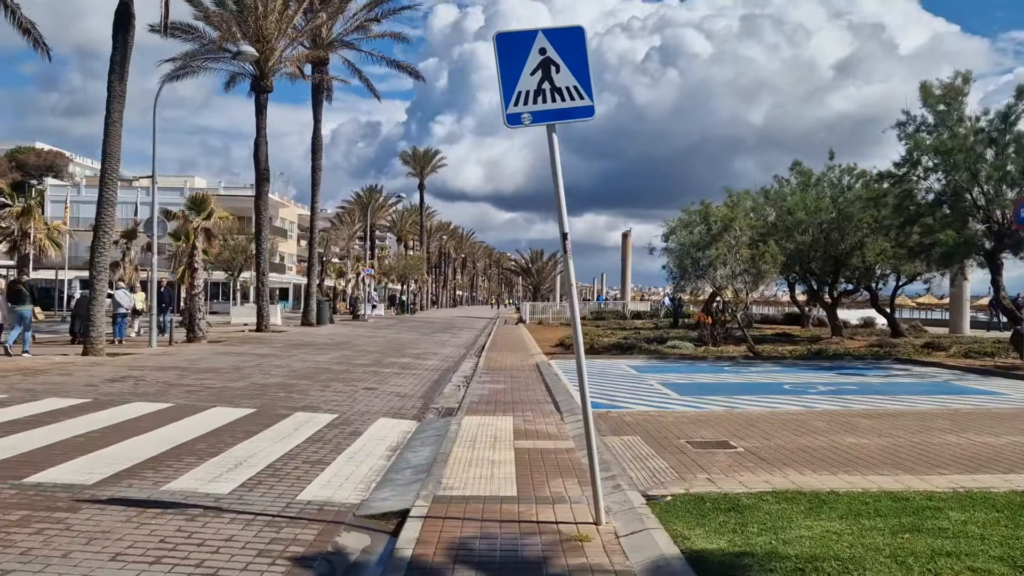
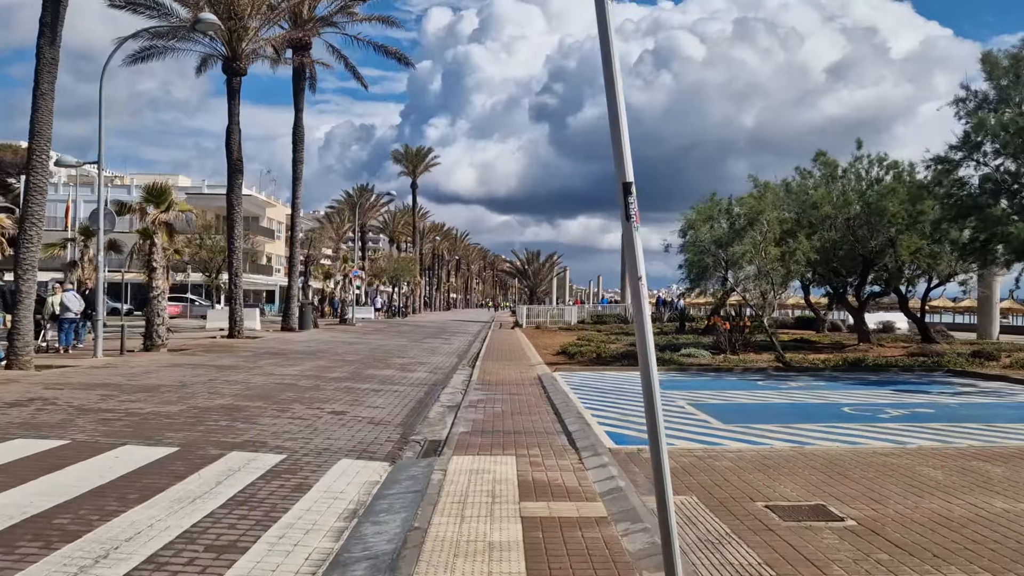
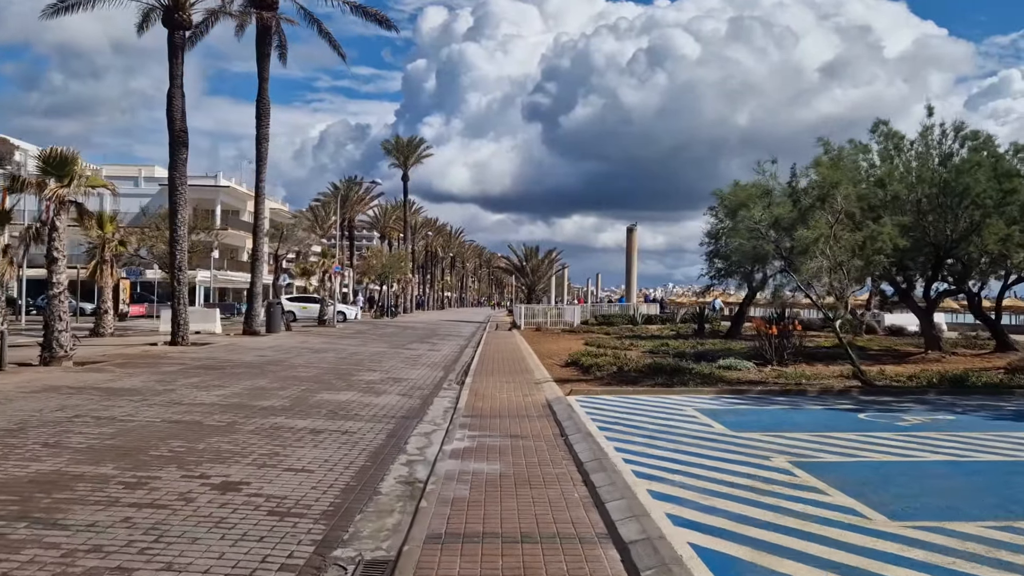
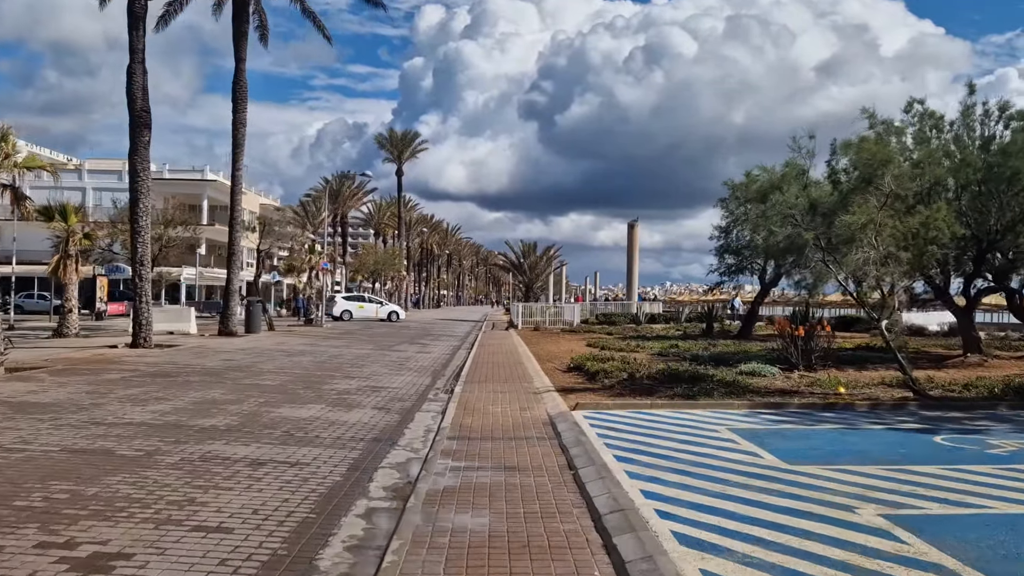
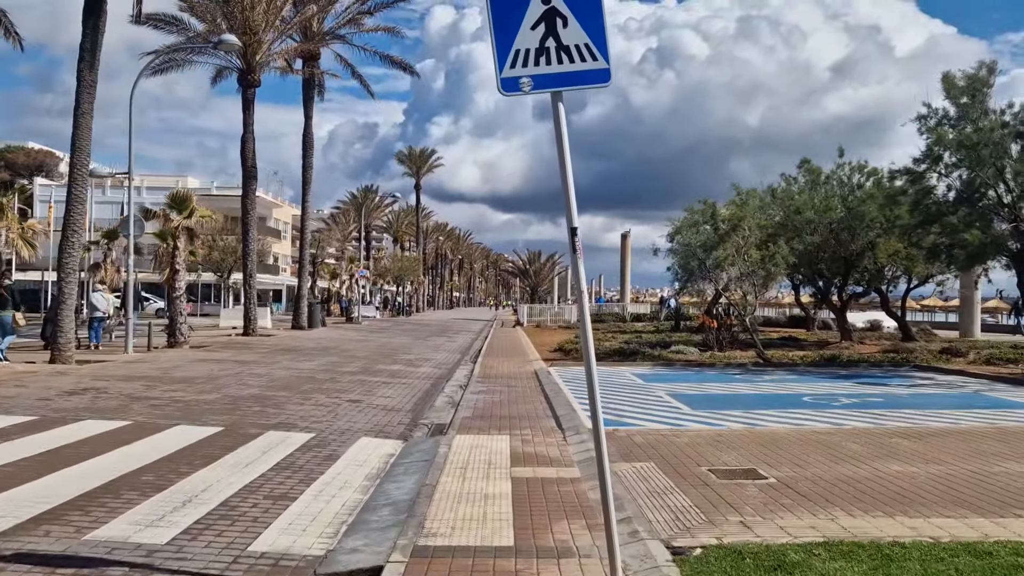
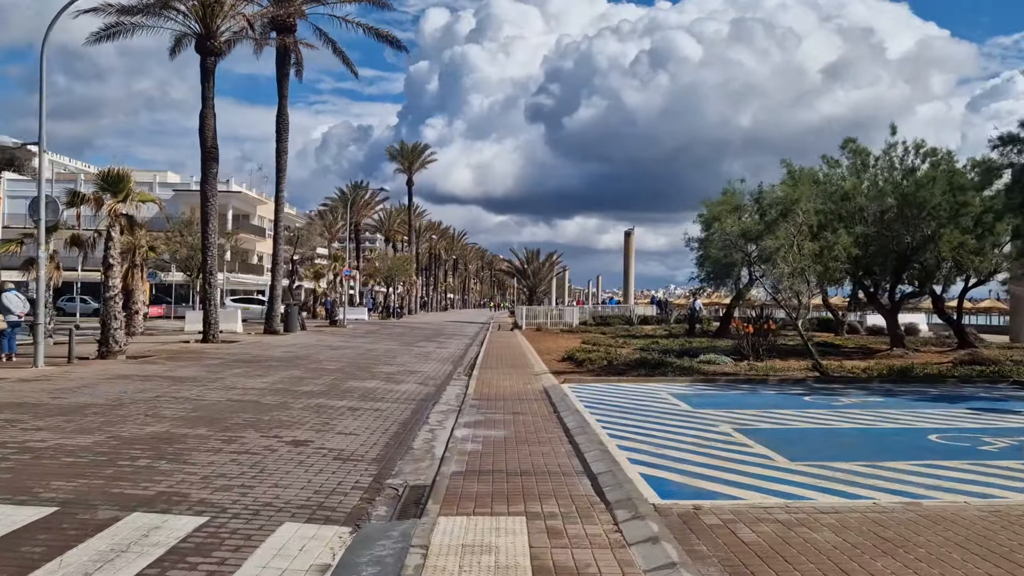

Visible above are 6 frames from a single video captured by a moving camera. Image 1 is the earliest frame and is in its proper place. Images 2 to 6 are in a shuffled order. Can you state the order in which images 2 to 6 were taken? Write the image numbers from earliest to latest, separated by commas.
5, 2, 6, 3, 4
